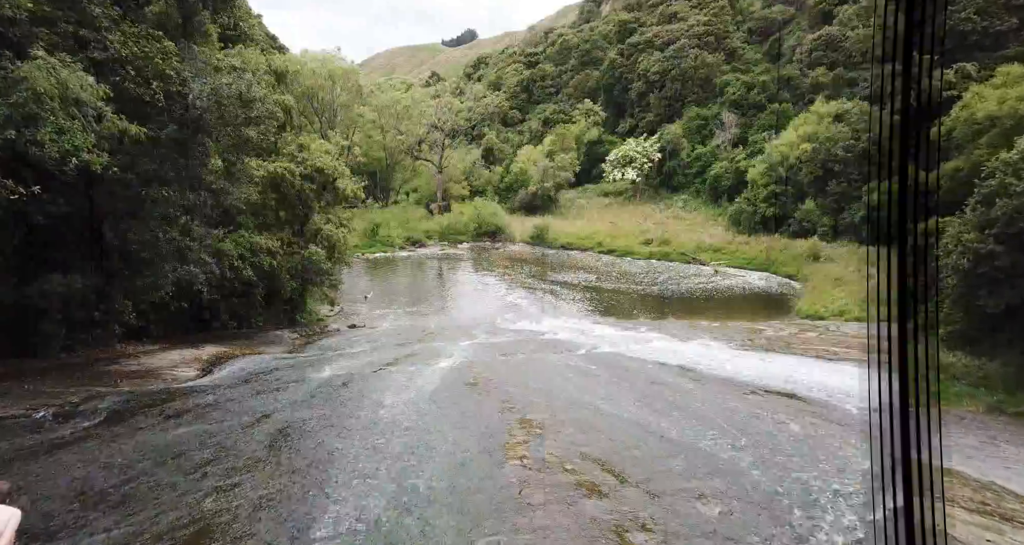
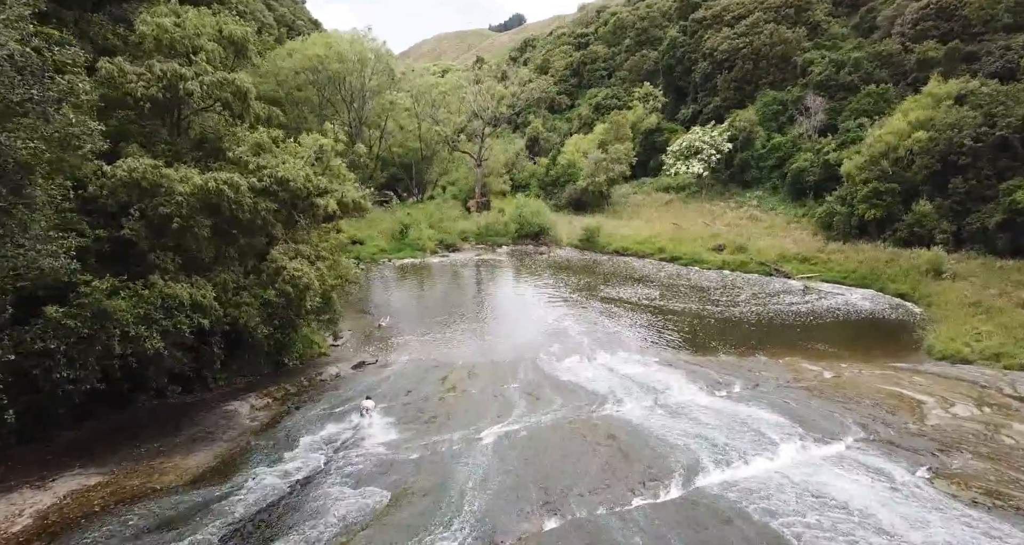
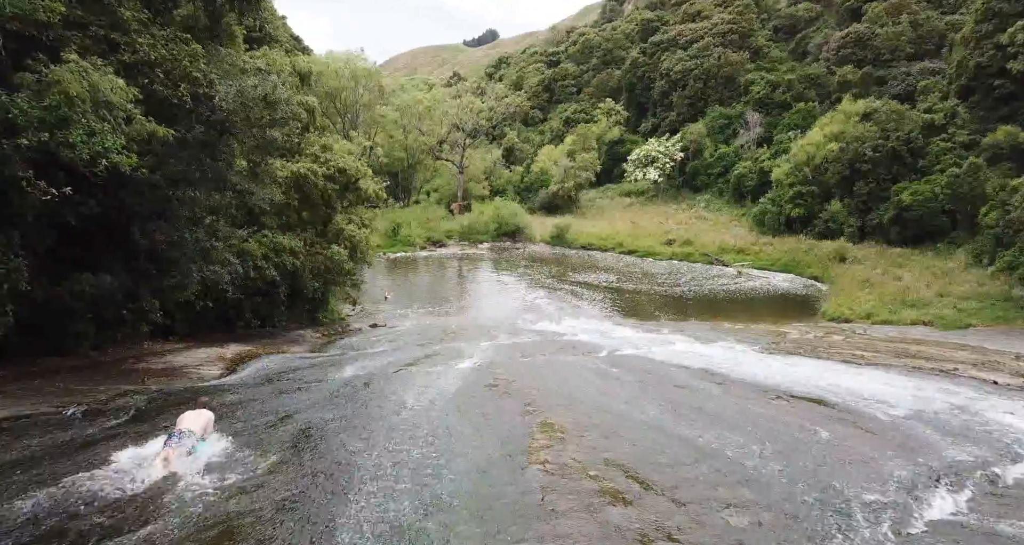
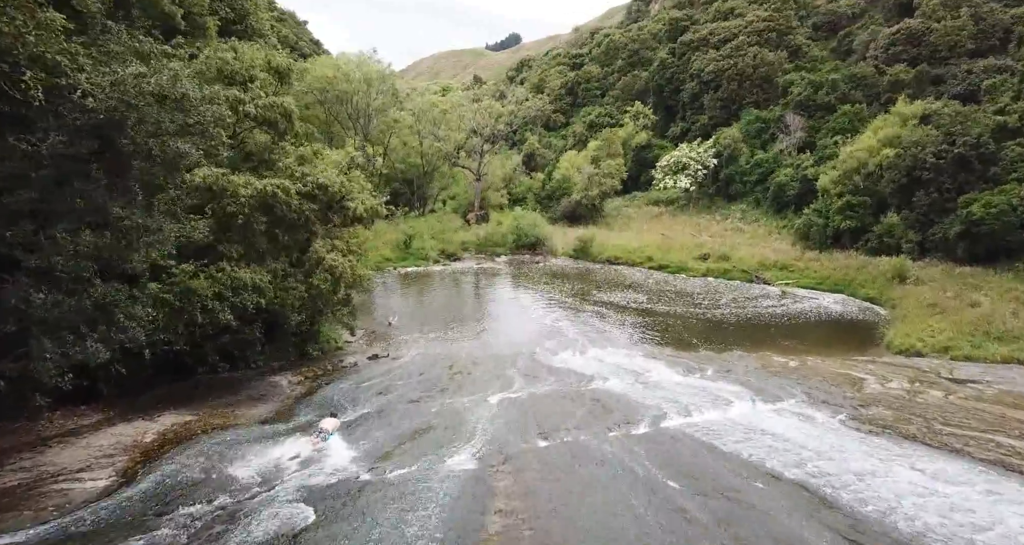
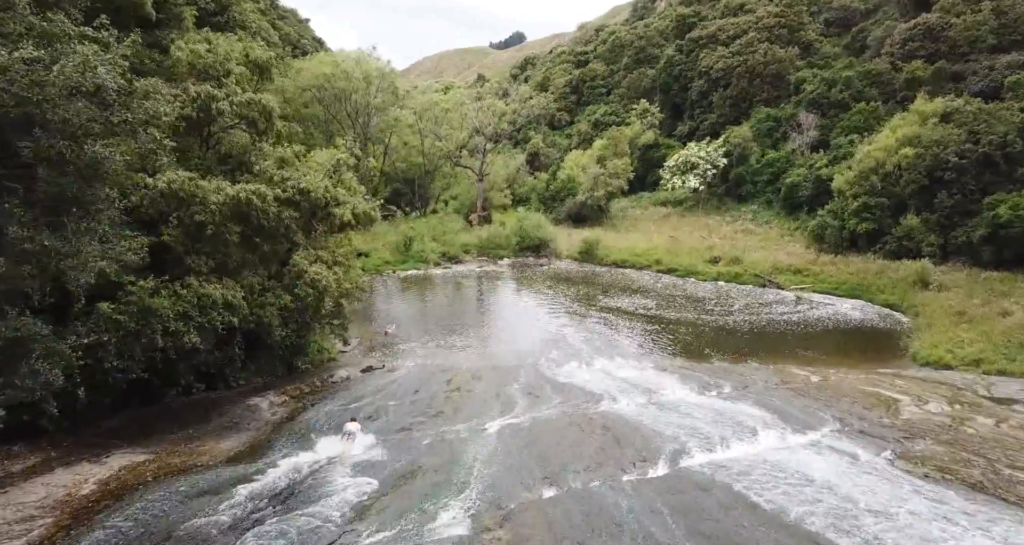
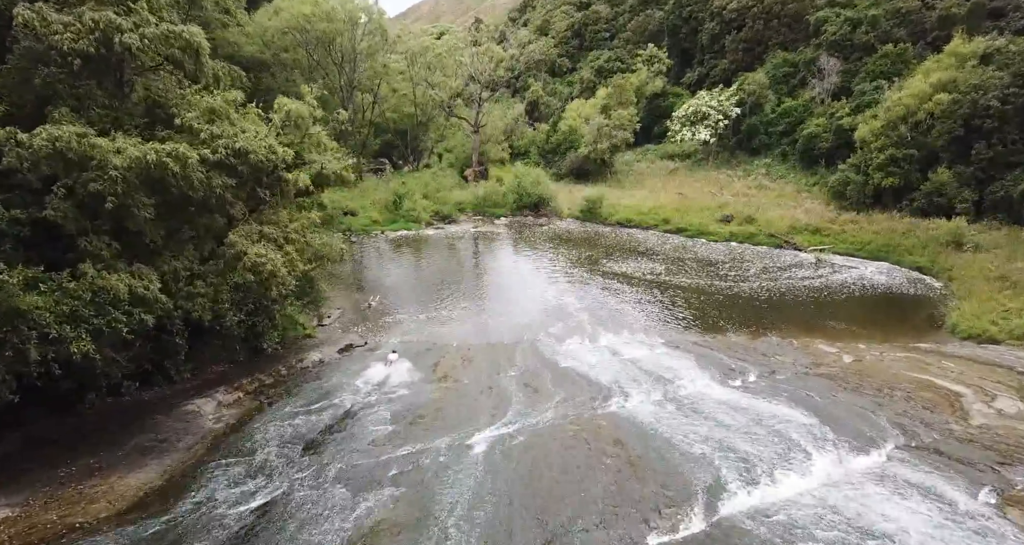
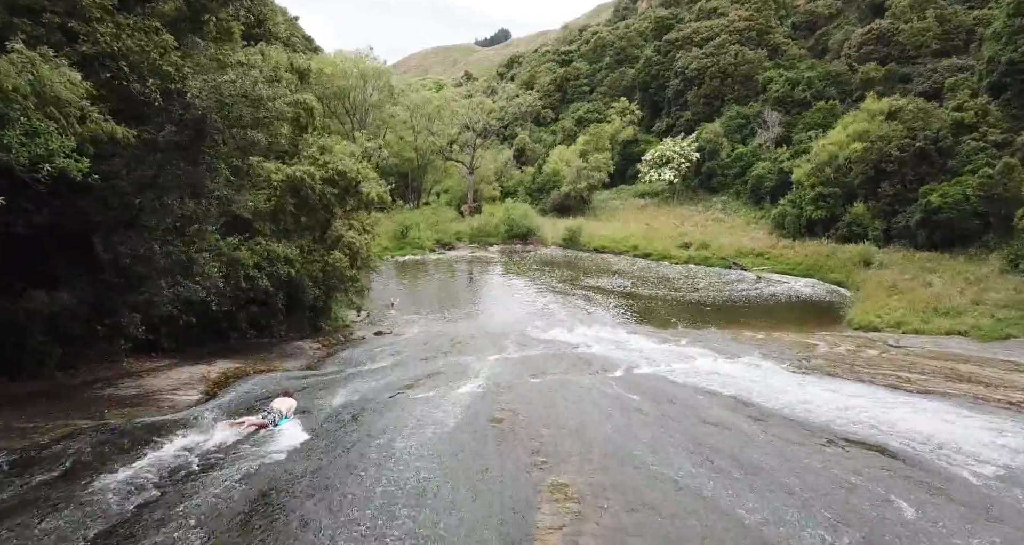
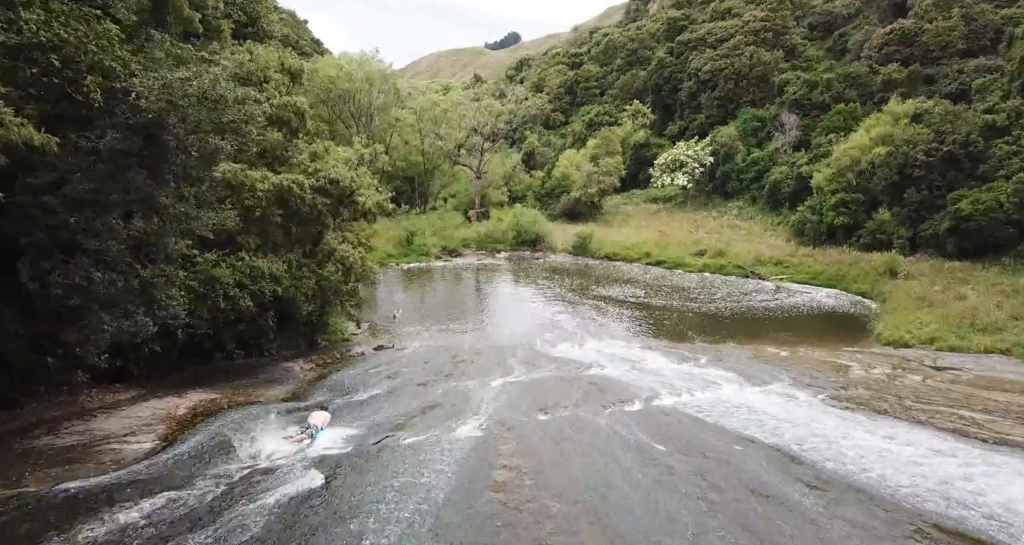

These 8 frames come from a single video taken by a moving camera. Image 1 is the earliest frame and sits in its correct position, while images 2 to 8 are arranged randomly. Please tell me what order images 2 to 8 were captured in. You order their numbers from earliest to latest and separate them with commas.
3, 7, 8, 4, 5, 2, 6
